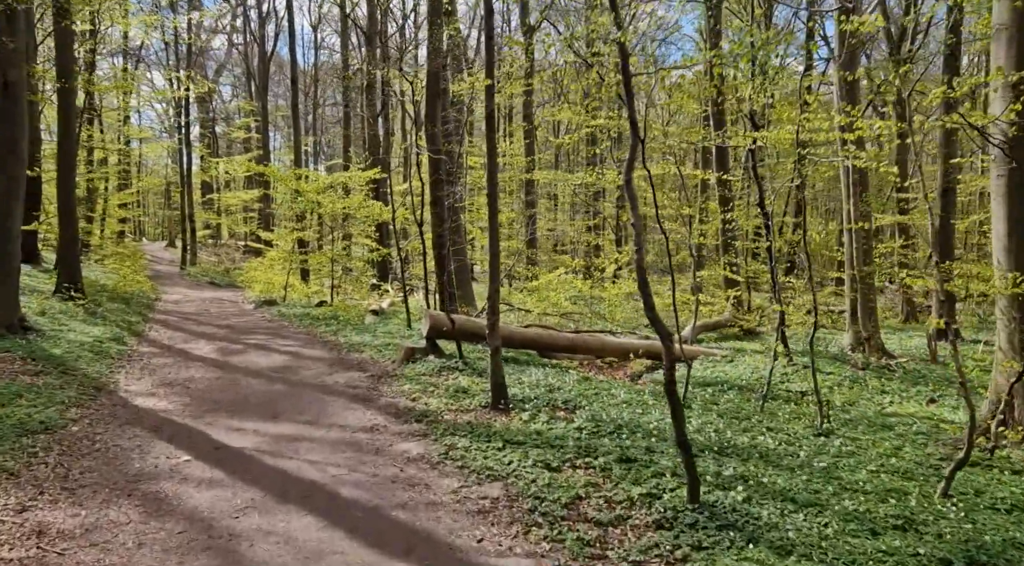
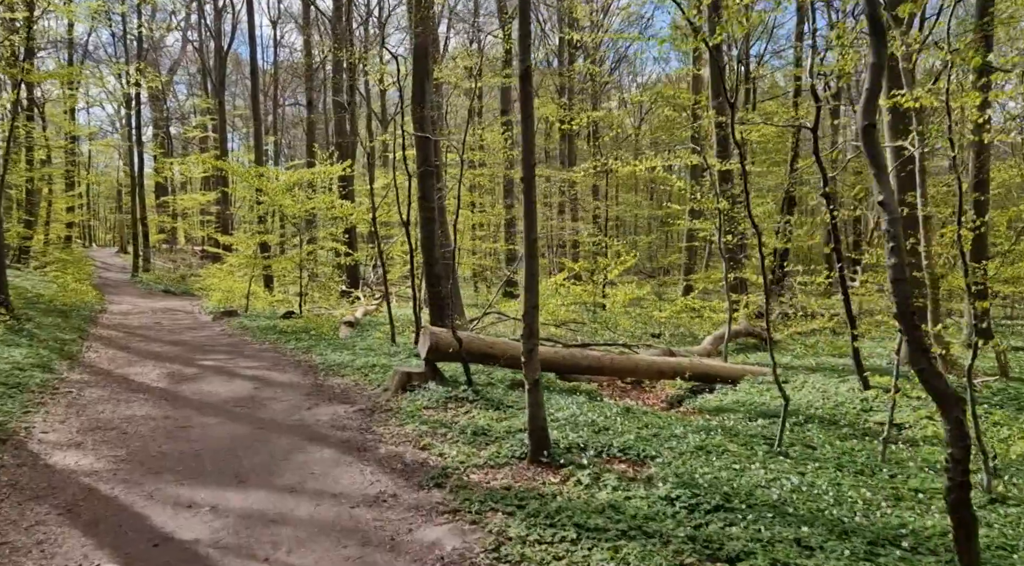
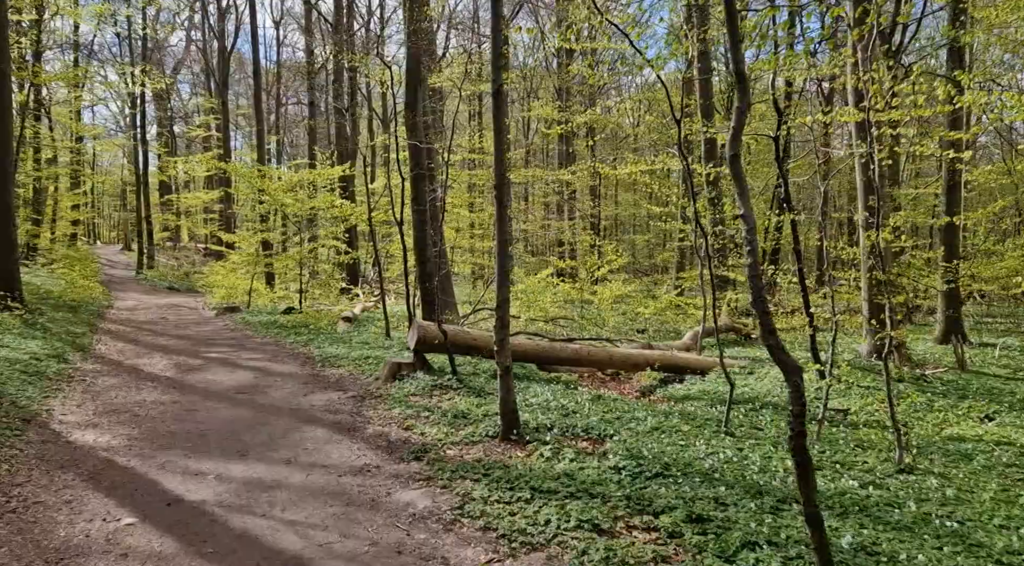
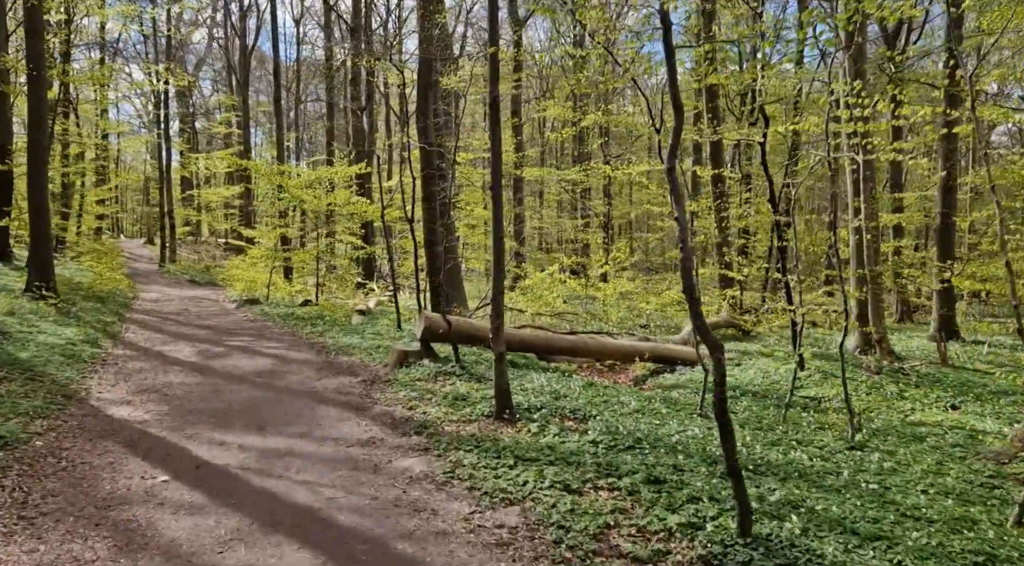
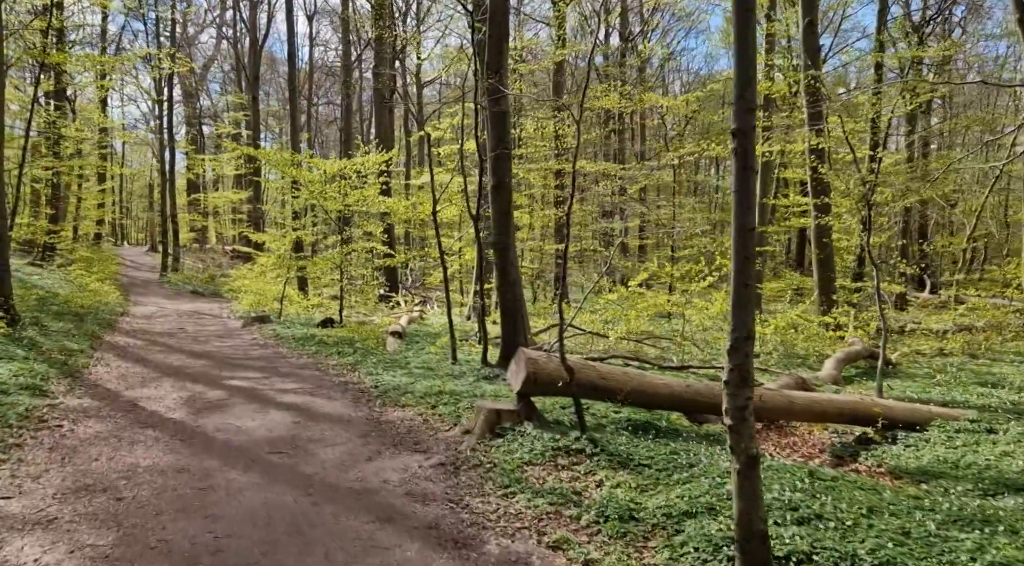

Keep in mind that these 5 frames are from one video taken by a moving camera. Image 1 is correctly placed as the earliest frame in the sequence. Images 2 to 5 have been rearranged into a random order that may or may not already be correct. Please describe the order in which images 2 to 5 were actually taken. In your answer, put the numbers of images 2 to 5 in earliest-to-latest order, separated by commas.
4, 3, 2, 5
